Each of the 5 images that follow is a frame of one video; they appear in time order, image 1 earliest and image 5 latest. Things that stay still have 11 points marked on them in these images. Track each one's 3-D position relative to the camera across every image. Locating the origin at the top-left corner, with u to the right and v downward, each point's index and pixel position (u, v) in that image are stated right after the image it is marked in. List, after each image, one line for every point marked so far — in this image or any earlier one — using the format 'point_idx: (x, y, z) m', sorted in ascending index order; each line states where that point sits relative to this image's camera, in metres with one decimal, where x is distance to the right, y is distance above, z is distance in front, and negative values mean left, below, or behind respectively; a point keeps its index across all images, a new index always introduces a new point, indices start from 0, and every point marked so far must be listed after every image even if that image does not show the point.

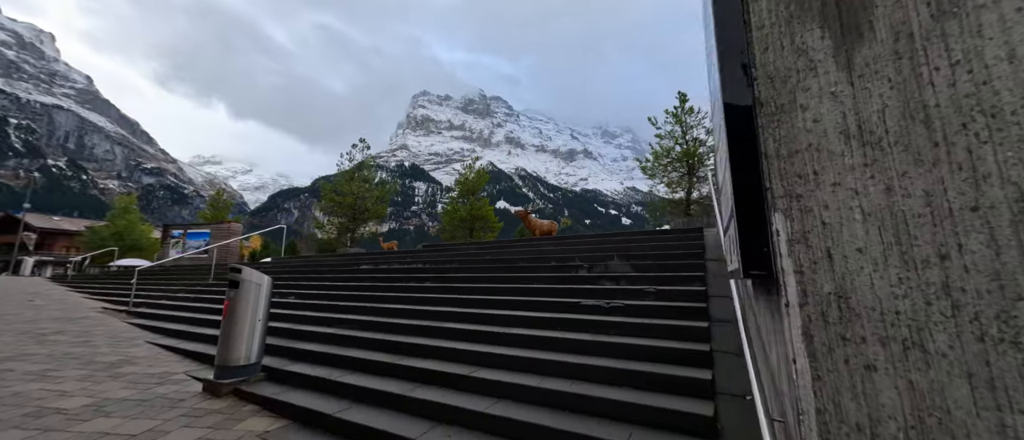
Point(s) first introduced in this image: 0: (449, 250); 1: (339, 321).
0: (-1.3, -0.7, +9.3) m
1: (-2.4, -1.4, +5.5) m
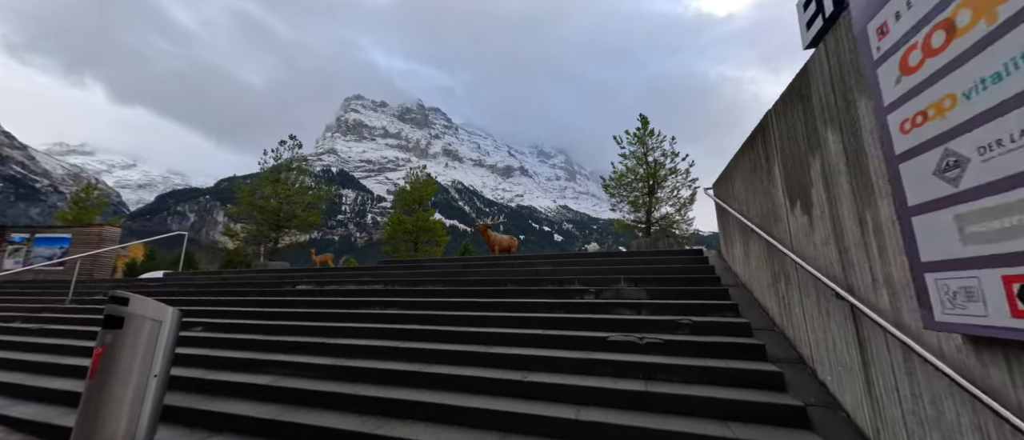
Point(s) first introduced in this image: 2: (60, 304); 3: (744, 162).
0: (-2.1, -1.0, +8.1) m
1: (-2.5, -1.5, +4.1) m
2: (-10.8, -2.0, +9.4) m
3: (+2.6, +0.7, +4.4) m
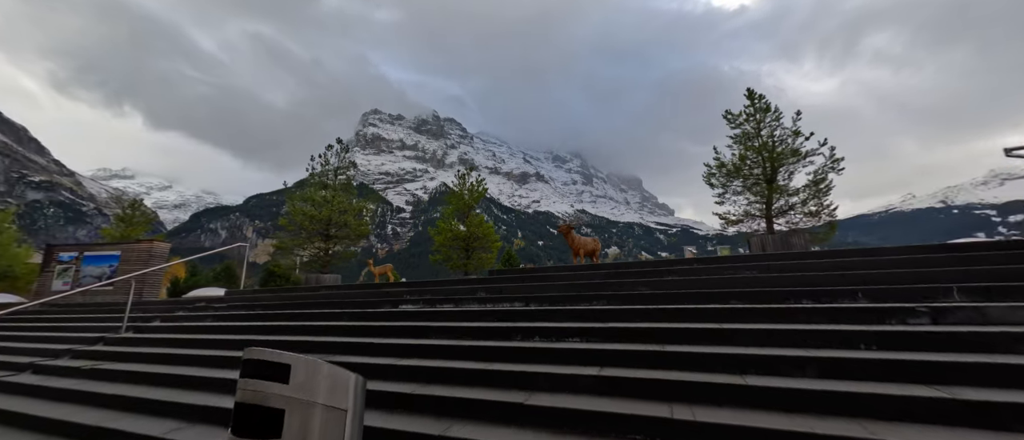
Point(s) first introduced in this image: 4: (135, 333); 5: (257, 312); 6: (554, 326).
0: (+0.3, -0.9, +6.4) m
1: (-0.2, -1.4, +2.4) m
2: (-8.3, -2.3, +8.1) m
3: (+4.8, +0.9, +2.5) m
4: (-7.7, -2.3, +7.9) m
5: (-5.1, -1.8, +7.7) m
6: (+0.4, -1.1, +4.1) m
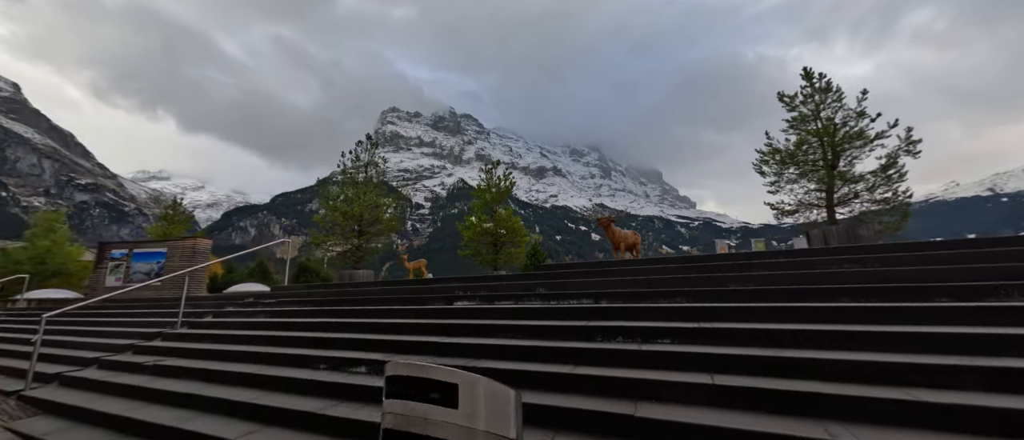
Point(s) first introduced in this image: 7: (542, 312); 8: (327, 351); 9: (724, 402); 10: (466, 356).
0: (+1.2, -0.8, +6.0) m
1: (+0.5, -1.4, +2.1) m
2: (-7.2, -2.2, +8.3) m
3: (+5.5, +1.0, +1.9) m
4: (-6.6, -2.2, +8.0) m
5: (-4.1, -1.7, +7.6) m
6: (+1.2, -1.0, +3.8) m
7: (+0.4, -1.1, +4.8) m
8: (-2.5, -1.8, +5.2) m
9: (+1.4, -1.2, +2.6) m
10: (-0.5, -1.4, +4.1) m
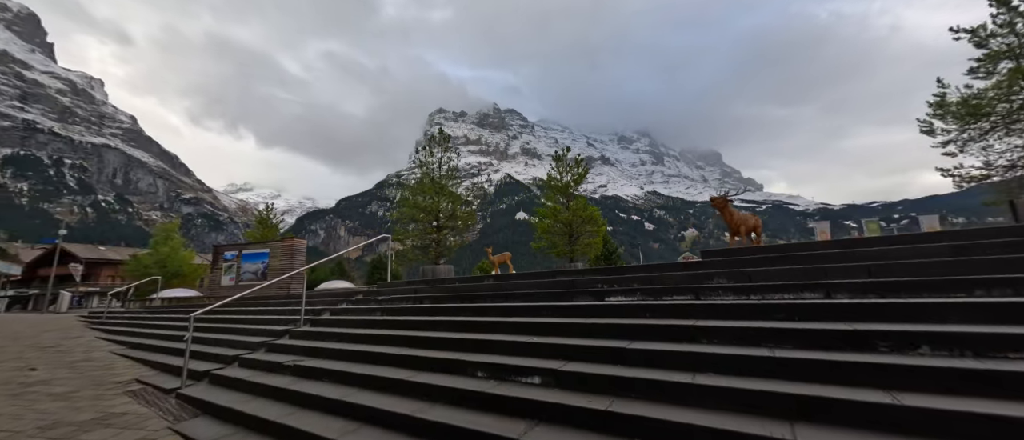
0: (+3.4, -0.5, +4.8) m
1: (+2.1, -1.2, +1.1) m
2: (-4.6, -2.2, +8.3) m
3: (+6.9, +1.4, +0.1) m
4: (-4.0, -2.2, +7.9) m
5: (-1.6, -1.6, +7.2) m
6: (+3.1, -0.7, +2.6) m
7: (+2.3, -0.9, +3.7) m
8: (-0.4, -1.6, +4.6) m
9: (+3.1, -1.0, +1.5) m
10: (+1.4, -1.2, +3.2) m
